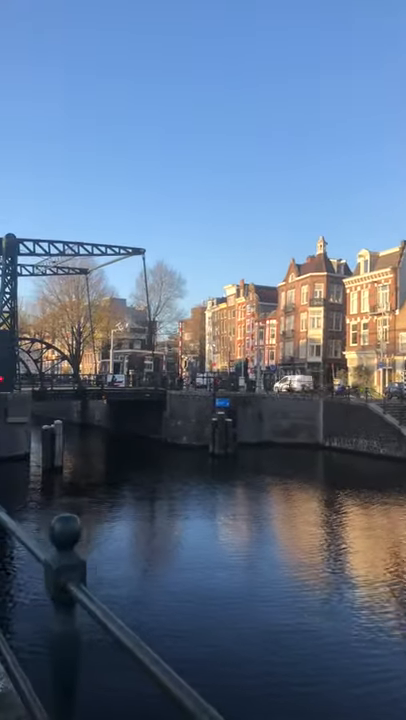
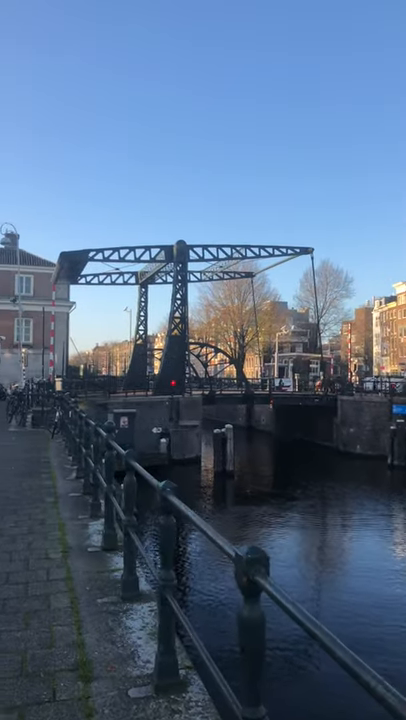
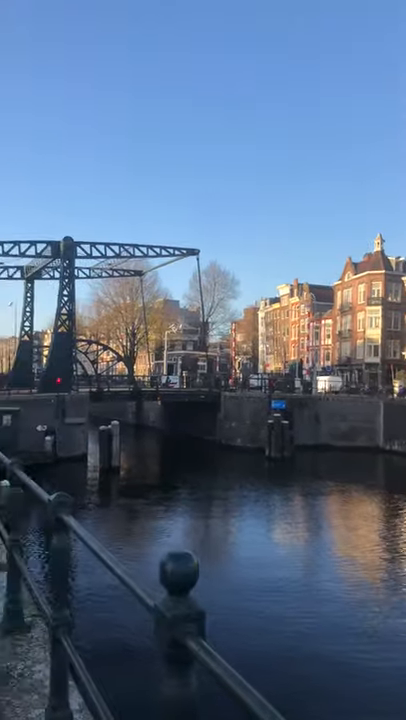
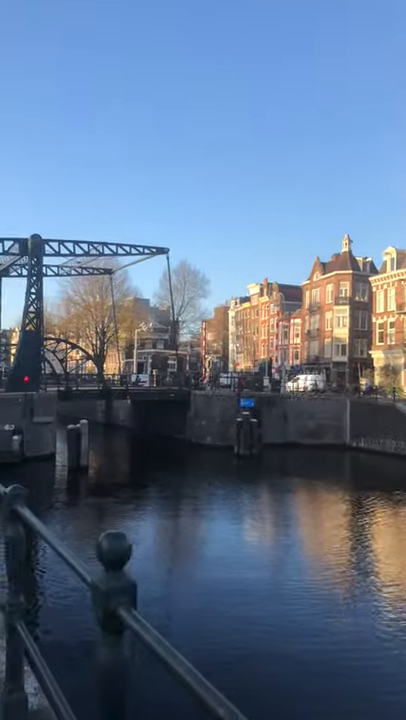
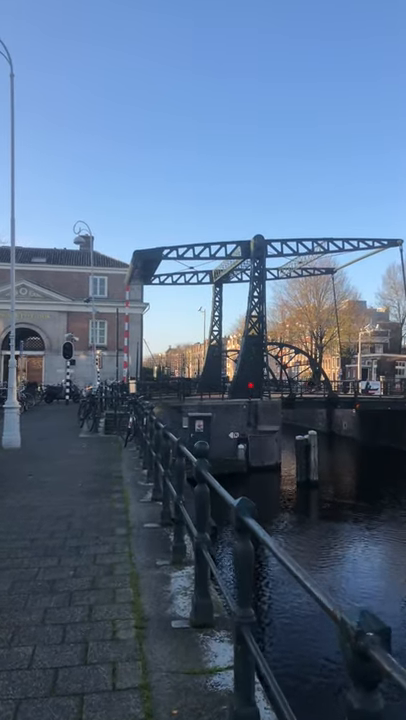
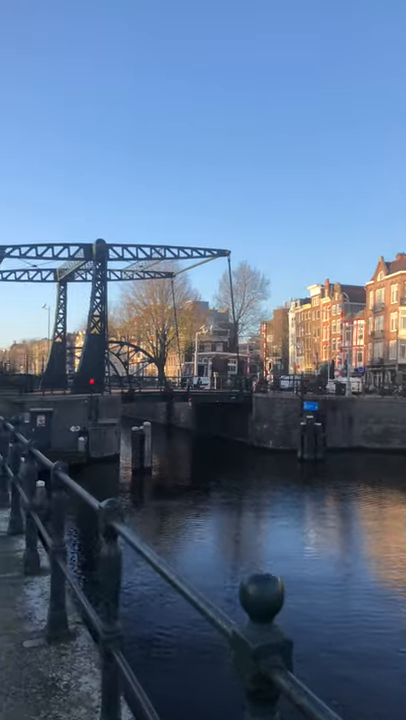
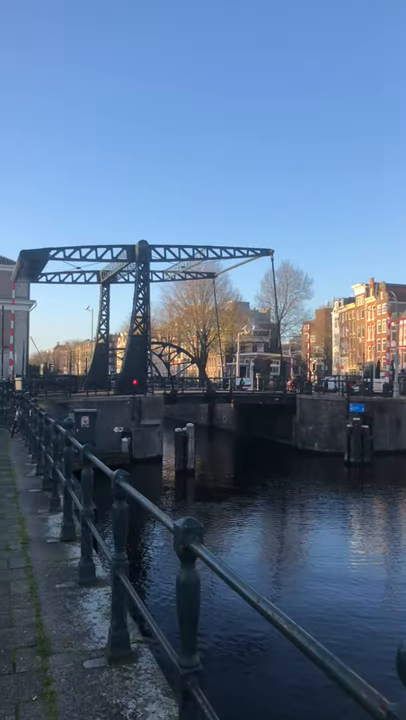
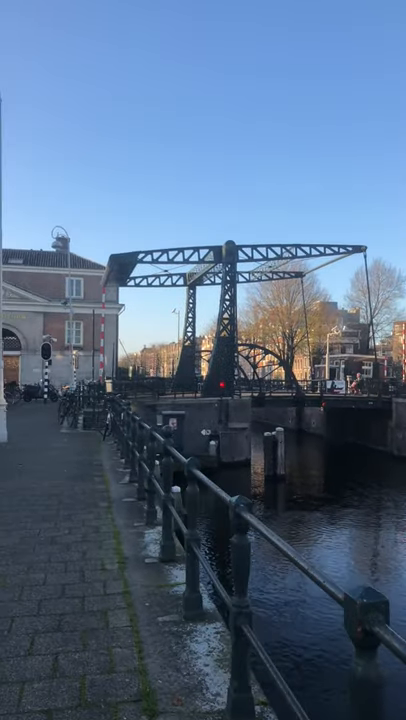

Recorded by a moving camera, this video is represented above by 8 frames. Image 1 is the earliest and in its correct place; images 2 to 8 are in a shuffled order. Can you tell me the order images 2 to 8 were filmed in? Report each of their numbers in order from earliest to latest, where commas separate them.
4, 3, 6, 7, 2, 8, 5
